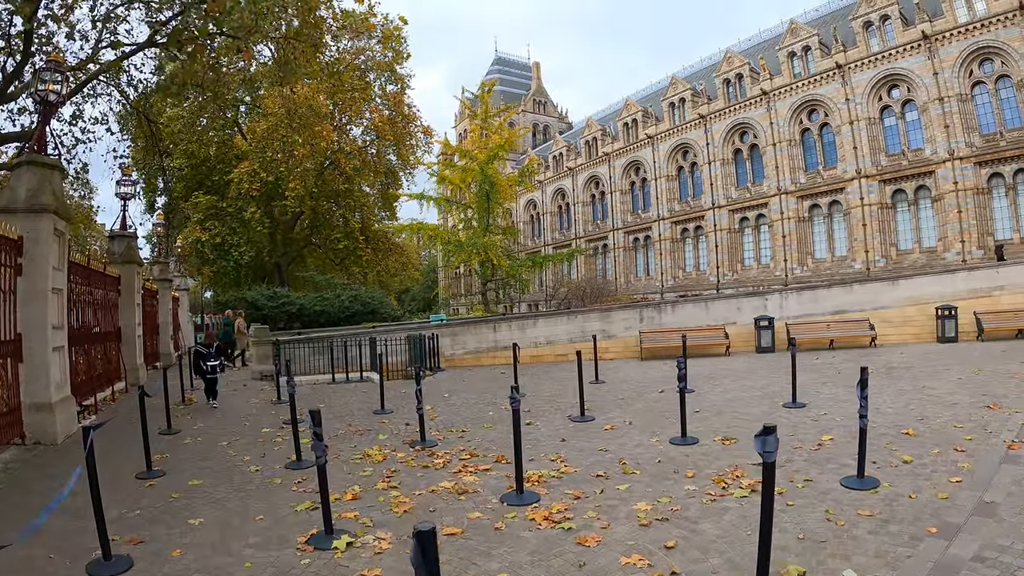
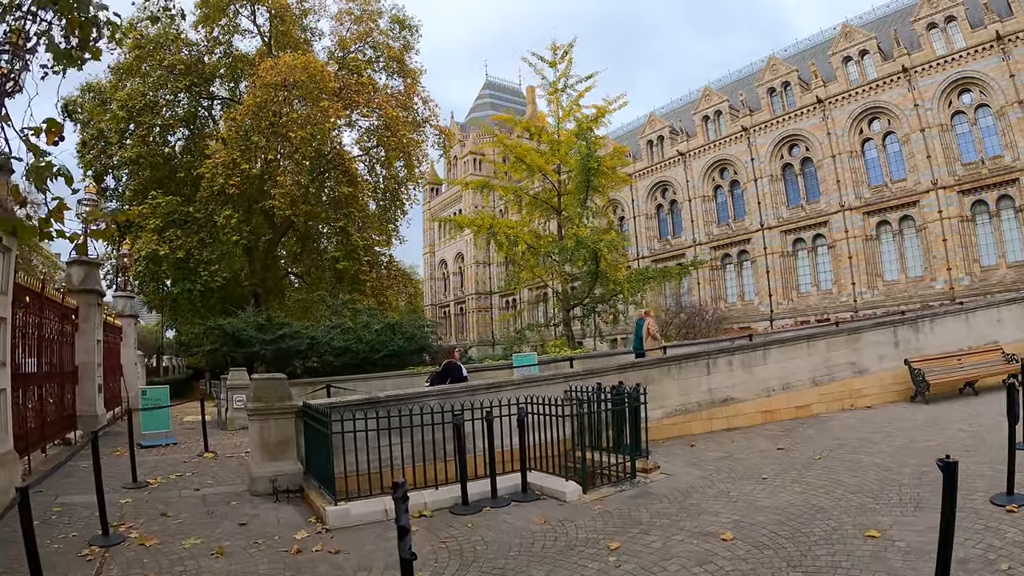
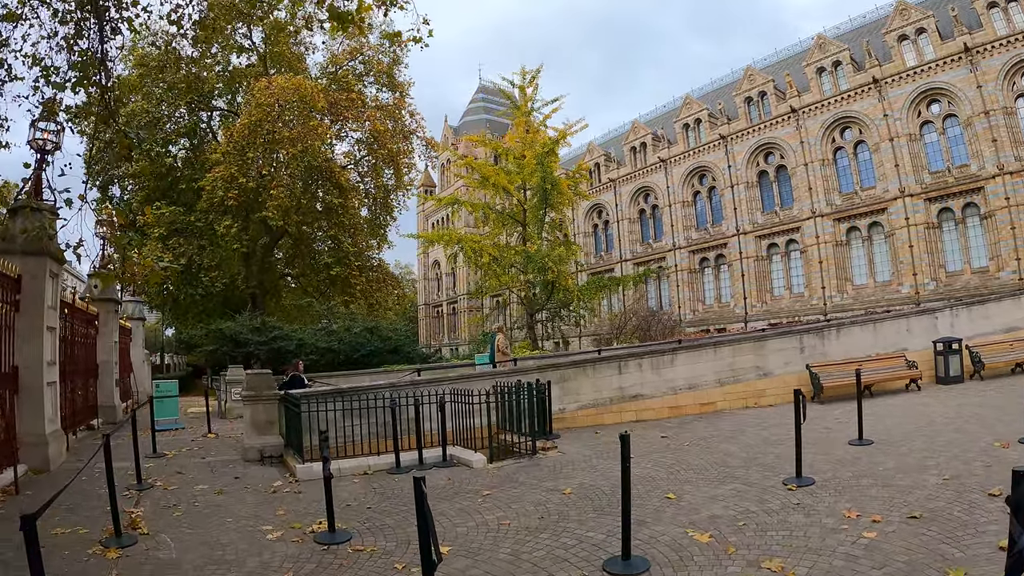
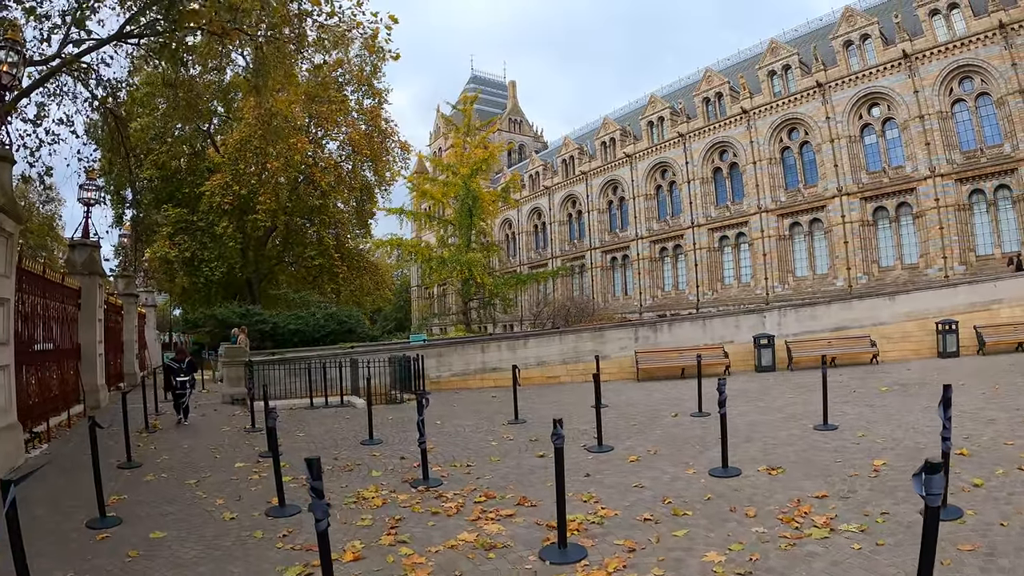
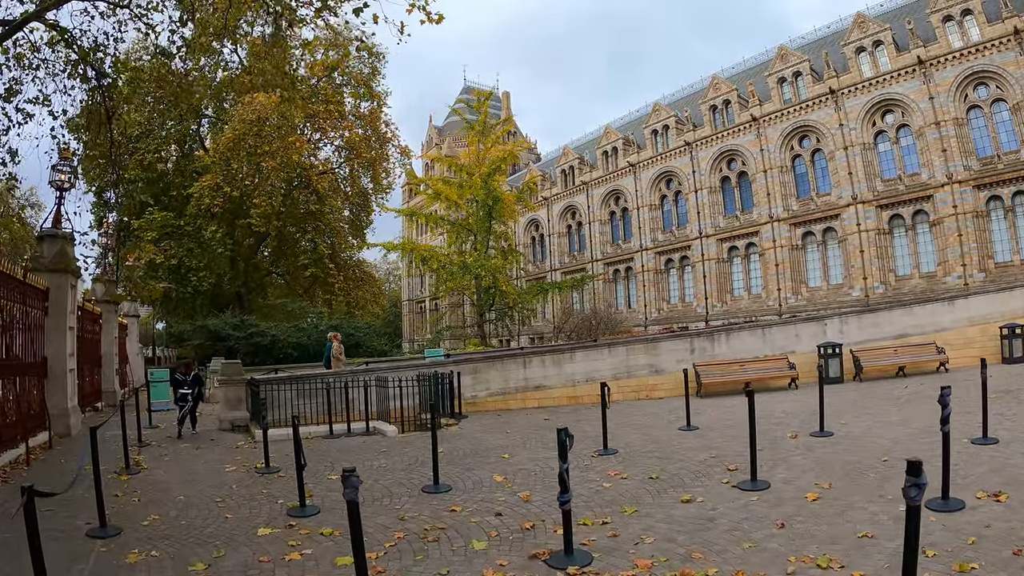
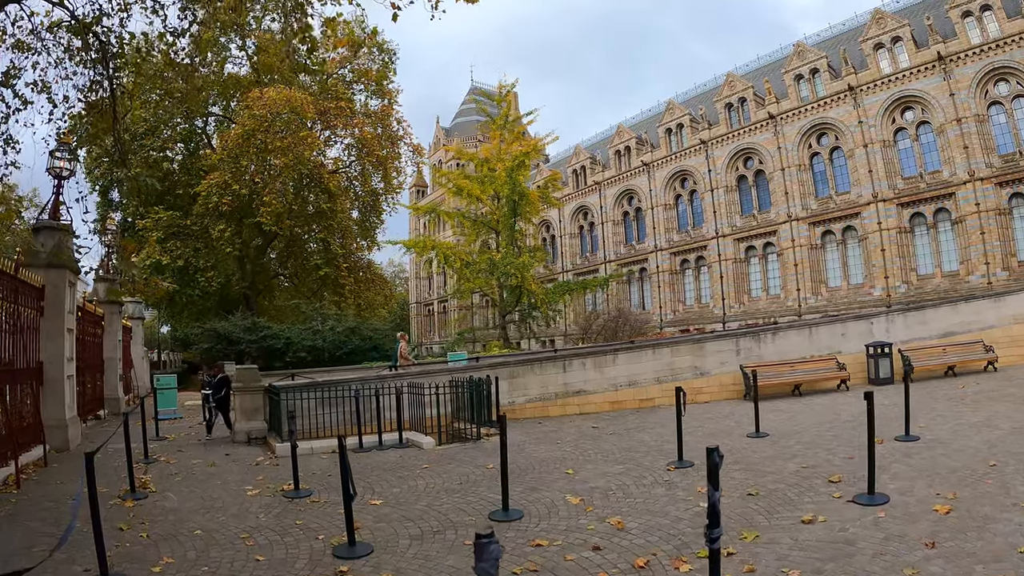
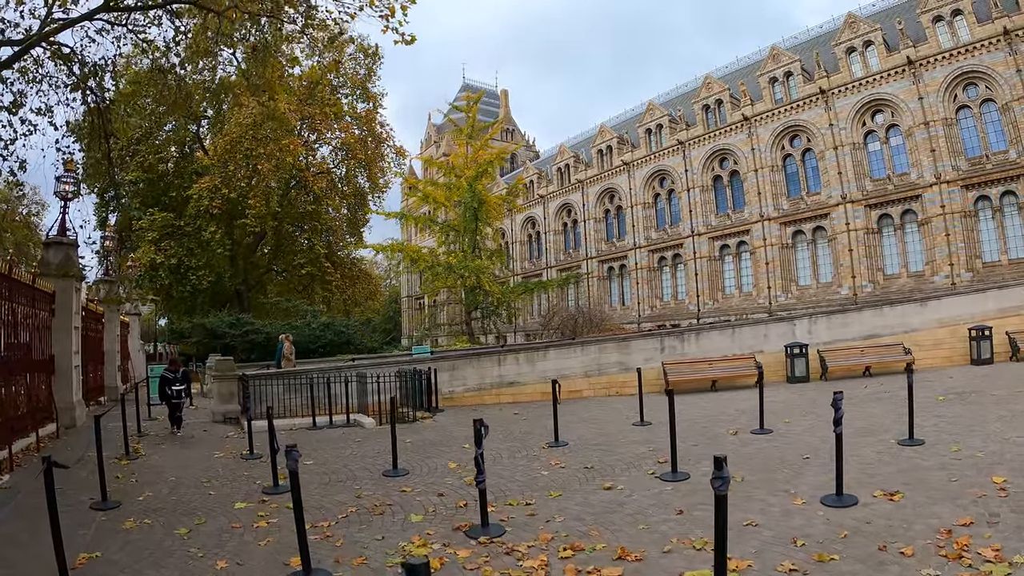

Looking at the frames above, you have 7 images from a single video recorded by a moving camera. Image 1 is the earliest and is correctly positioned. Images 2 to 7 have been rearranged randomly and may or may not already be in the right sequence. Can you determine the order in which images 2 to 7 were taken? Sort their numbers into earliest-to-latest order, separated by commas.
4, 7, 5, 6, 3, 2
